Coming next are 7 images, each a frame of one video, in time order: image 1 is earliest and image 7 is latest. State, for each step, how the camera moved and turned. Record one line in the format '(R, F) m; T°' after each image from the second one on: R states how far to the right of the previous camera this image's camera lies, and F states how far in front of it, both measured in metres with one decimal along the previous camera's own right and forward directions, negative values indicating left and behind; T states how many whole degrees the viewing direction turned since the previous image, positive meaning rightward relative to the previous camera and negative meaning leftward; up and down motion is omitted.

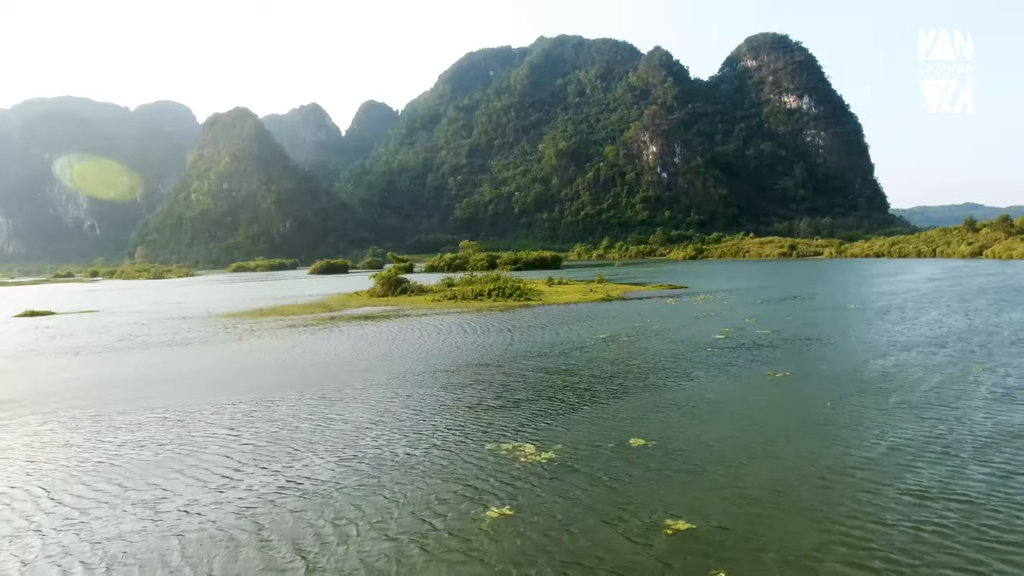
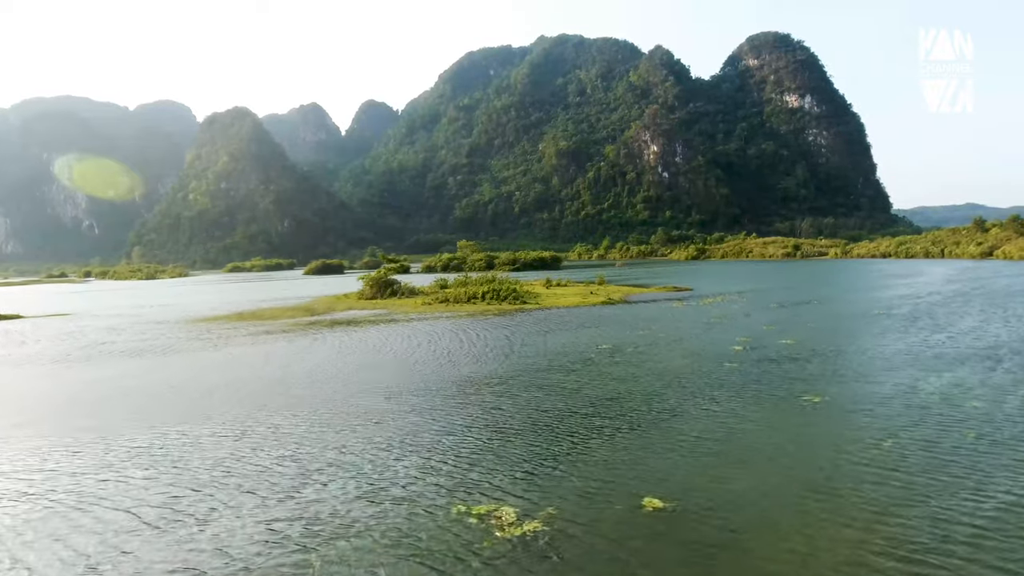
(+0.3, +2.4) m; 0°
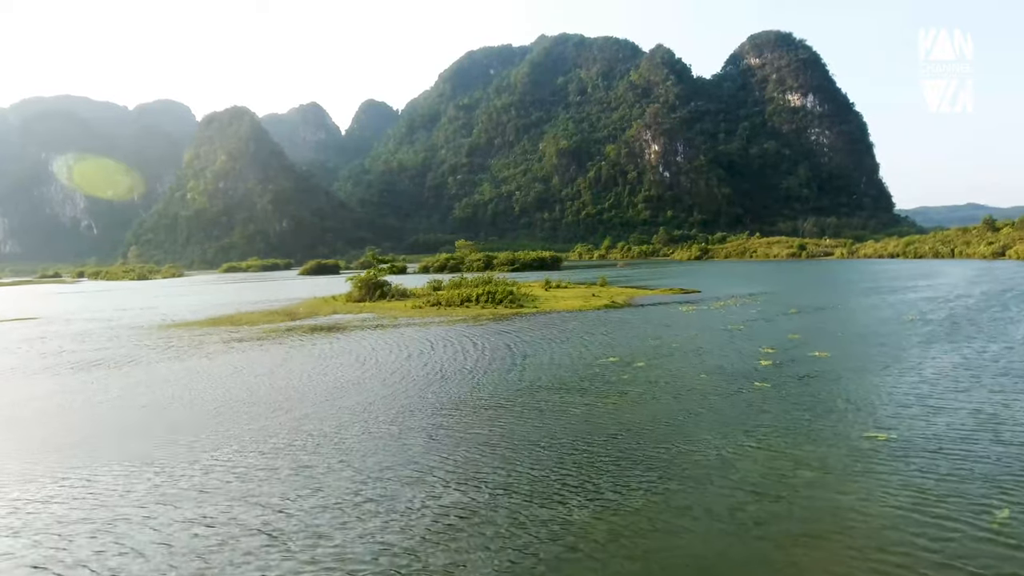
(+0.2, +2.7) m; 0°
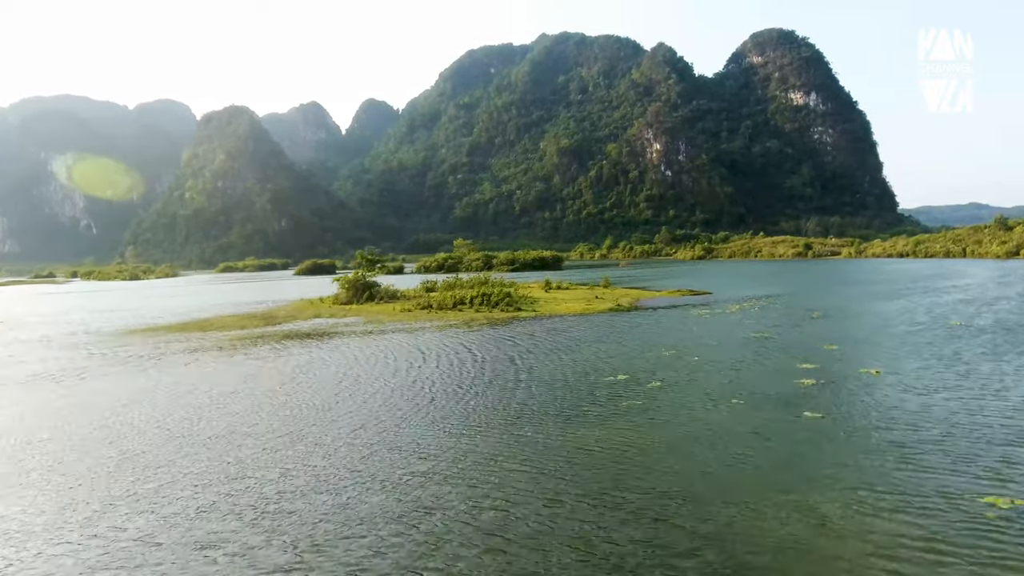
(+0.2, +2.8) m; 0°
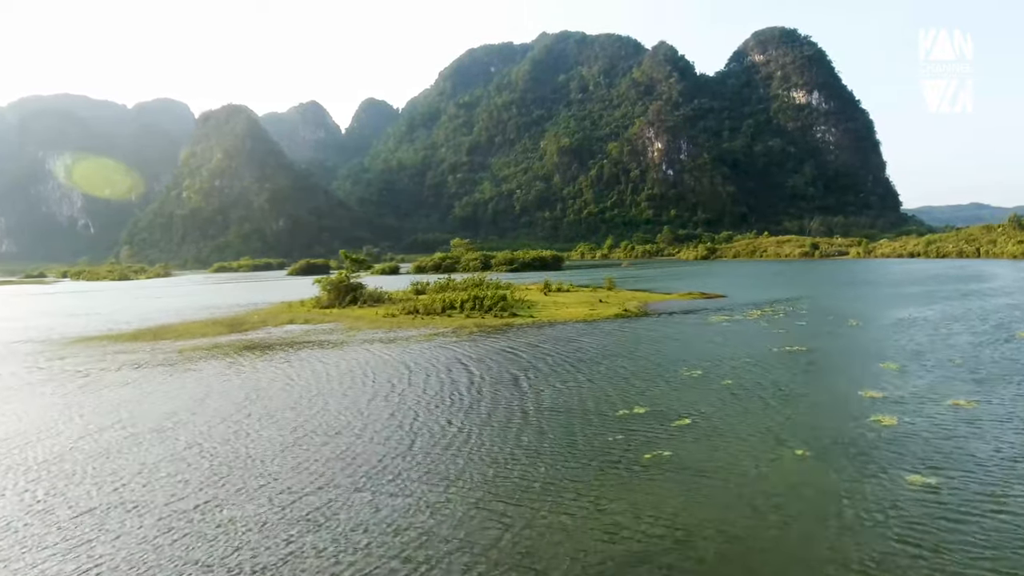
(+0.2, +3.3) m; 0°
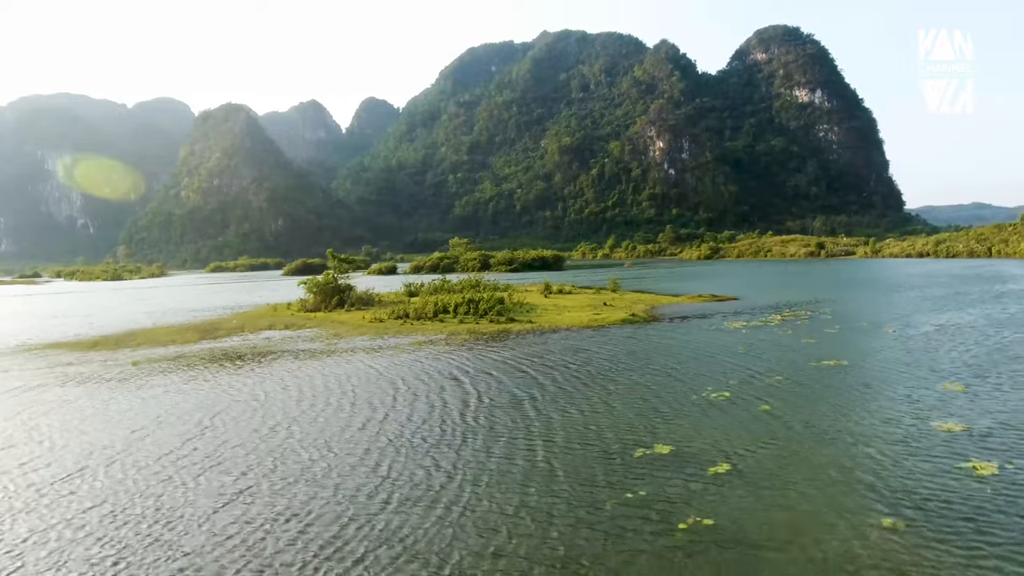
(+0.1, +2.4) m; 0°
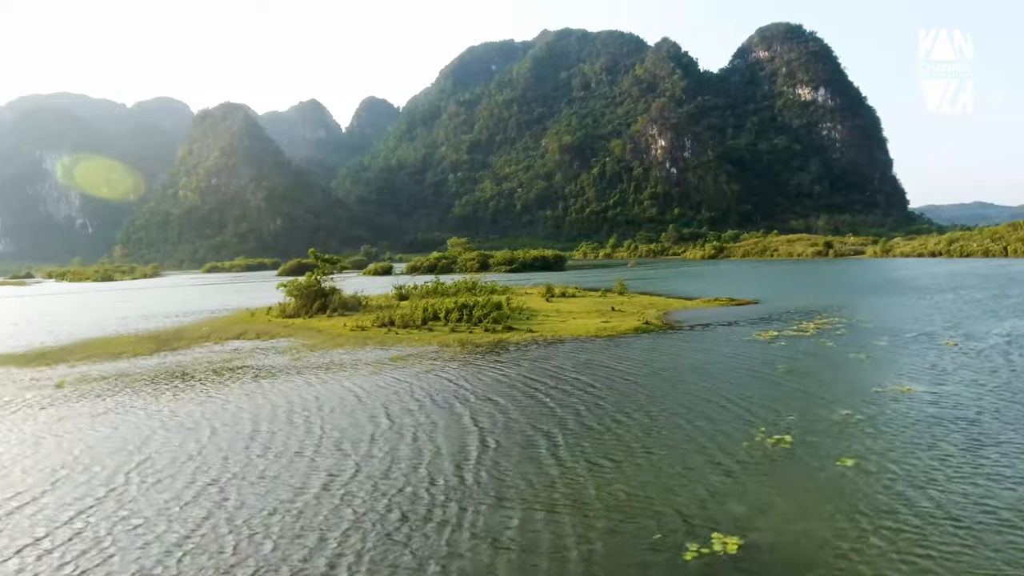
(+0.1, +3.1) m; 0°
